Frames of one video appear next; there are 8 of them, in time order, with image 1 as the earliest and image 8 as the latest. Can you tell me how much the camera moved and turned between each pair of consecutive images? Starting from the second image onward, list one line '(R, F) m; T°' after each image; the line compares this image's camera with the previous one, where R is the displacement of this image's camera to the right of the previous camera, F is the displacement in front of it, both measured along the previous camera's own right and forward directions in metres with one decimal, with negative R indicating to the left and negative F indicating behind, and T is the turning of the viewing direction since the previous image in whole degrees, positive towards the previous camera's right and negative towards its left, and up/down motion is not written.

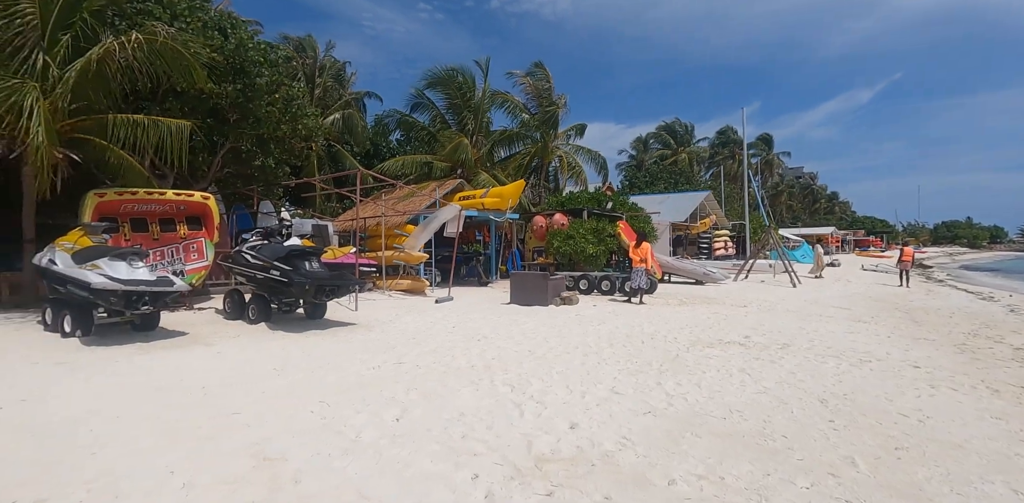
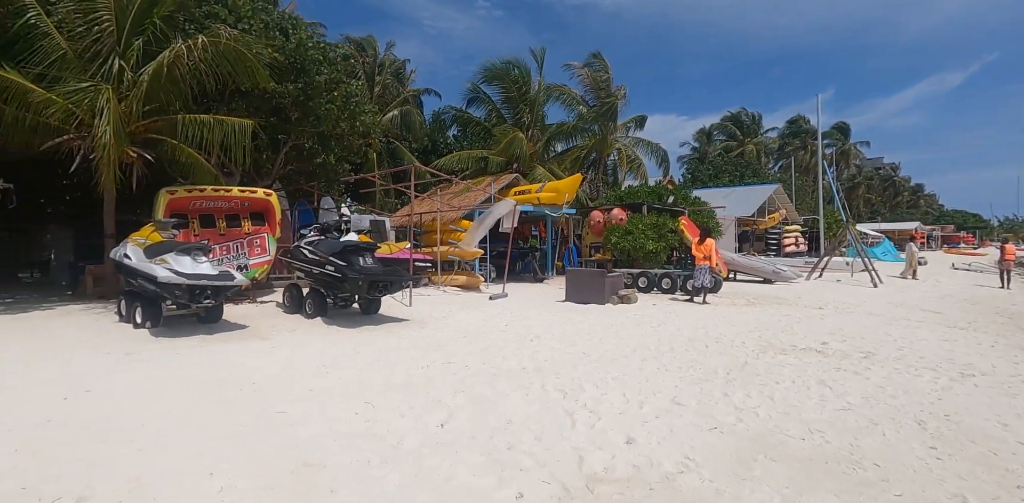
(+0.1, +0.5) m; -7°
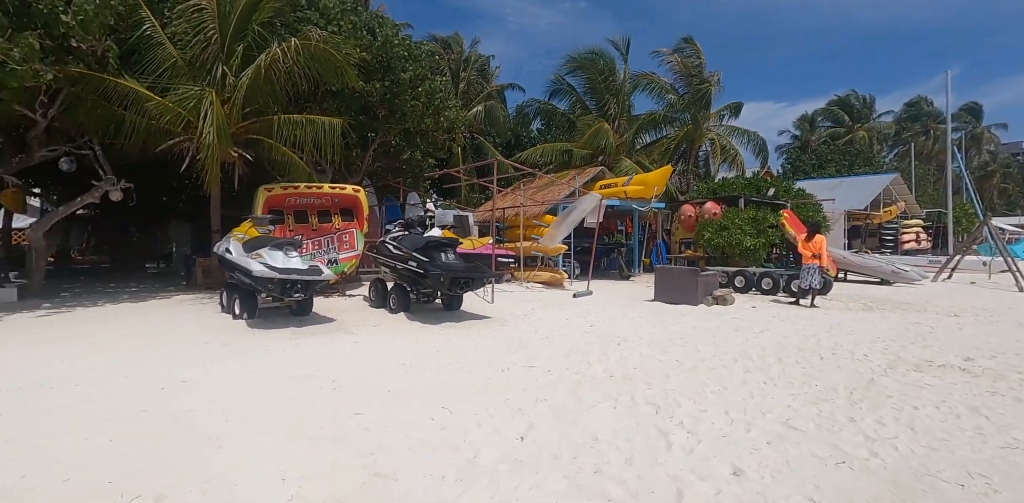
(-0.1, +0.6) m; -11°
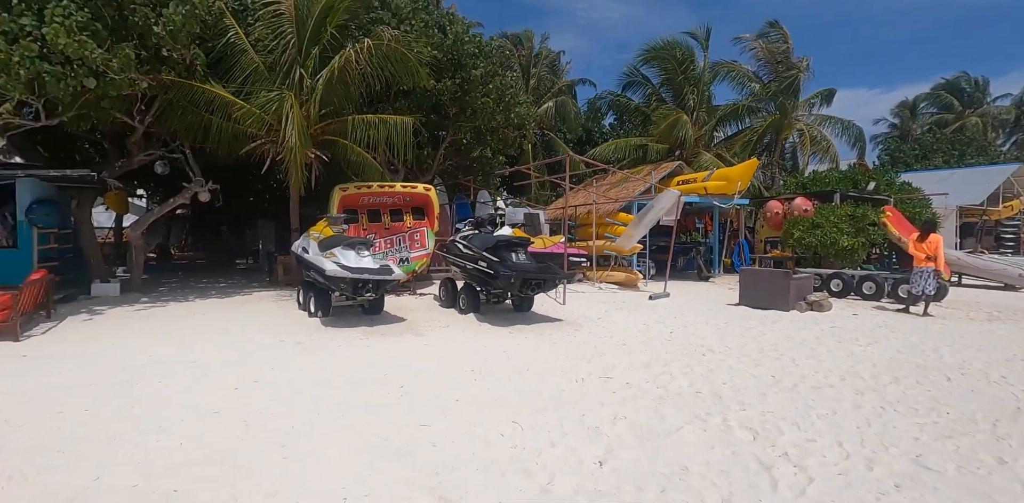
(-0.1, +0.5) m; -9°
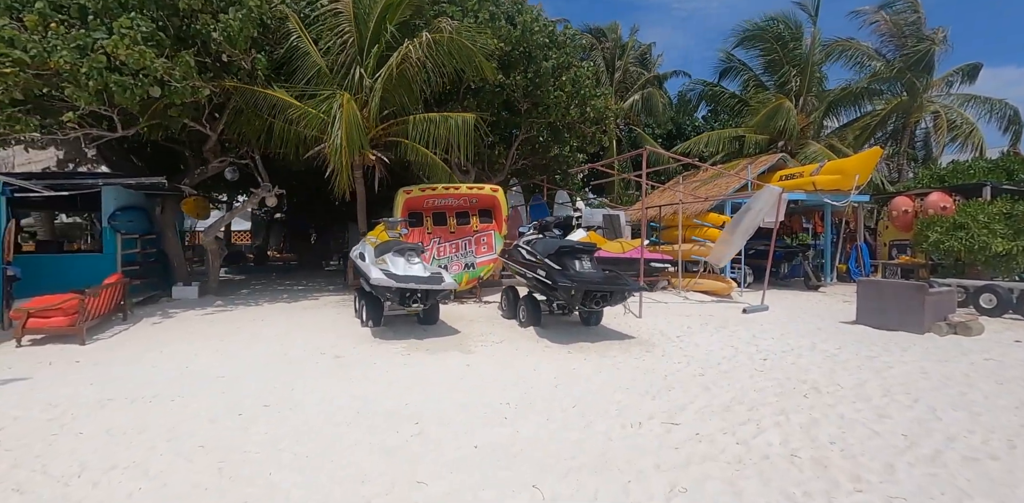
(+0.4, +0.8) m; -11°
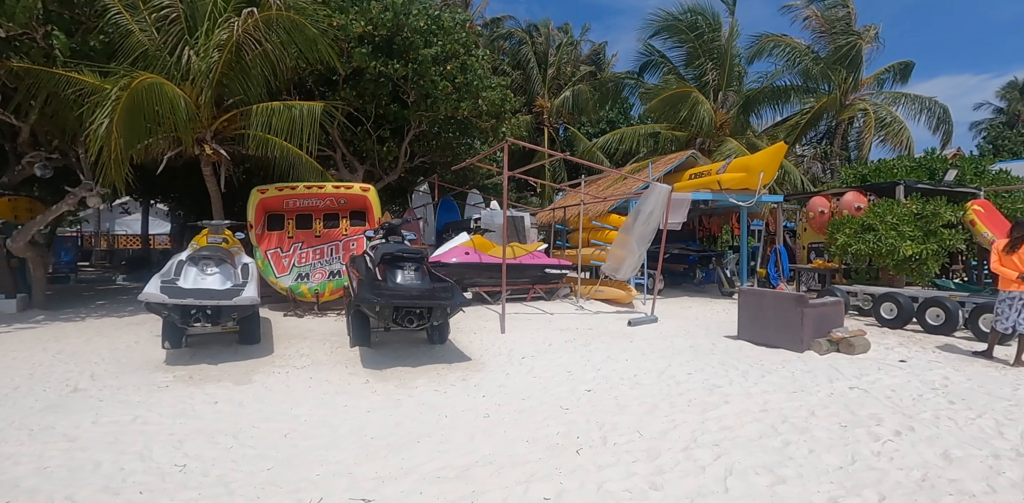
(+2.4, +1.1) m; +2°
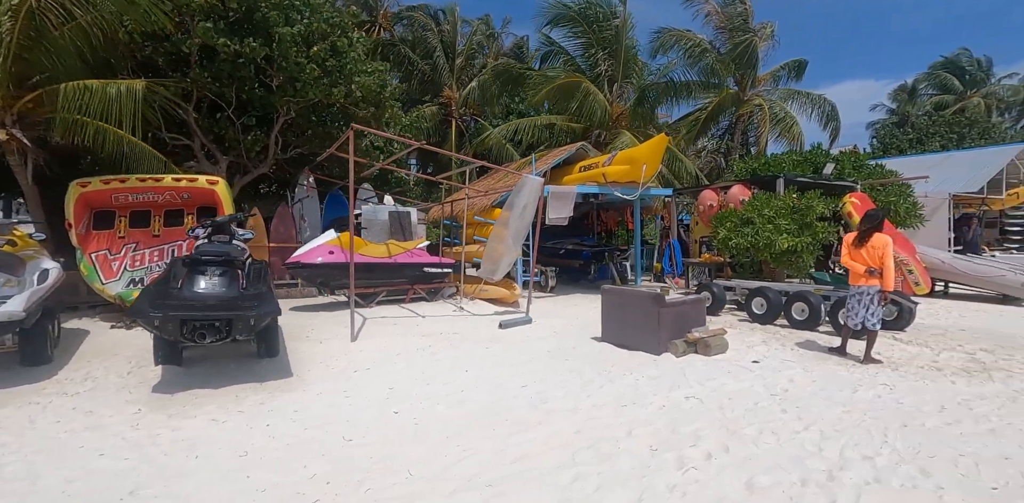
(+1.5, +0.6) m; +6°
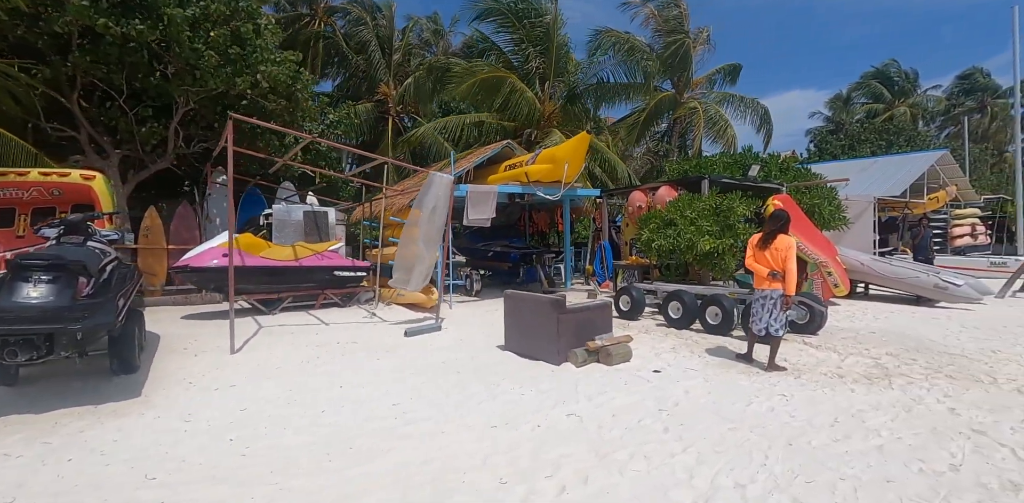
(+0.9, +0.4) m; +4°
